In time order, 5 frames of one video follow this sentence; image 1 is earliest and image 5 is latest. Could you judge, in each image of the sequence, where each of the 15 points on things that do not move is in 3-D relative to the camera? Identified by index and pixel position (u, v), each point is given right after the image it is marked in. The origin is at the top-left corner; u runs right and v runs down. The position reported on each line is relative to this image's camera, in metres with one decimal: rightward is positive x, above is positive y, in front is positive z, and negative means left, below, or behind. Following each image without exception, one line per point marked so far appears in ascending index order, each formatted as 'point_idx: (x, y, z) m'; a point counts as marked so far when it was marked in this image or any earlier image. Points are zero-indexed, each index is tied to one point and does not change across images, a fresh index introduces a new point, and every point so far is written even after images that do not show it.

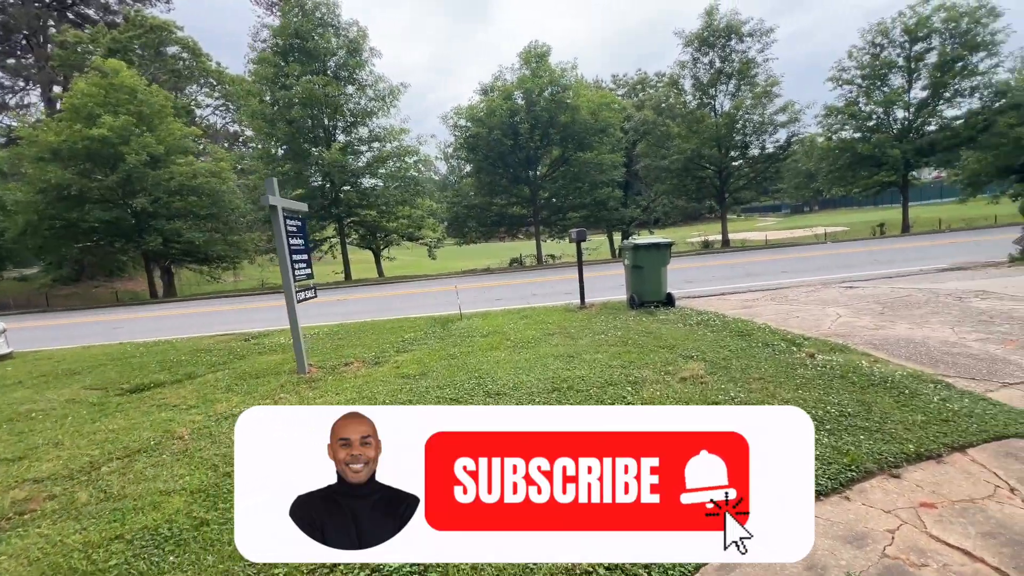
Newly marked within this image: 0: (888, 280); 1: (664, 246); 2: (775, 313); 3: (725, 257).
0: (+8.0, +0.2, +9.6) m
1: (+2.9, +0.8, +8.6) m
2: (+4.7, -0.4, +8.0) m
3: (+7.9, +1.1, +16.7) m
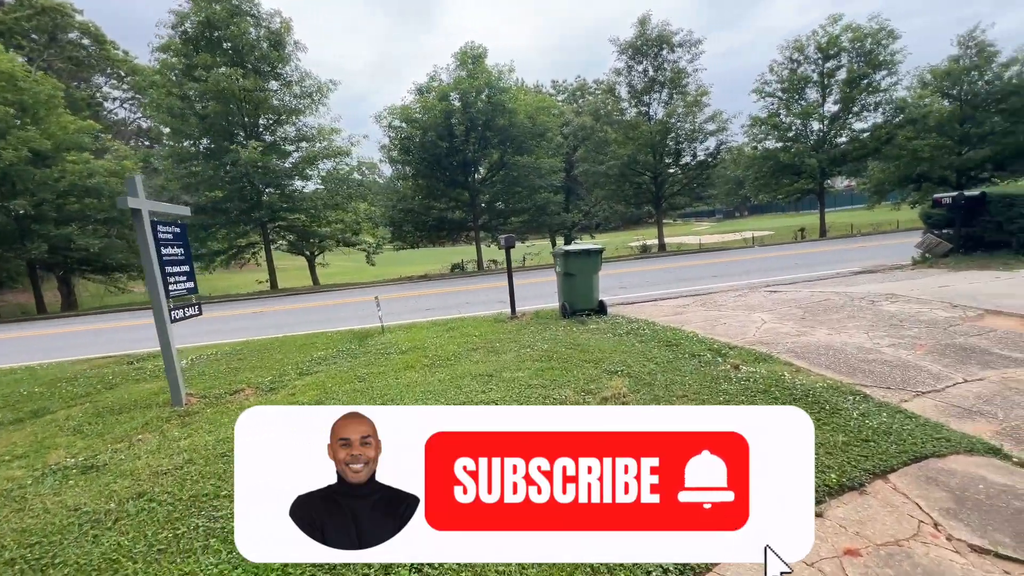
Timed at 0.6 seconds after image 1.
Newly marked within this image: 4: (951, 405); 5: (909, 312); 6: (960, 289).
0: (+6.5, +0.1, +9.9) m
1: (+1.5, +0.7, +8.4) m
2: (+3.4, -0.6, +7.9) m
3: (+5.6, +1.0, +17.0) m
4: (+3.8, -1.0, +4.0) m
5: (+6.0, -0.4, +6.8) m
6: (+7.8, 0.0, +7.9) m
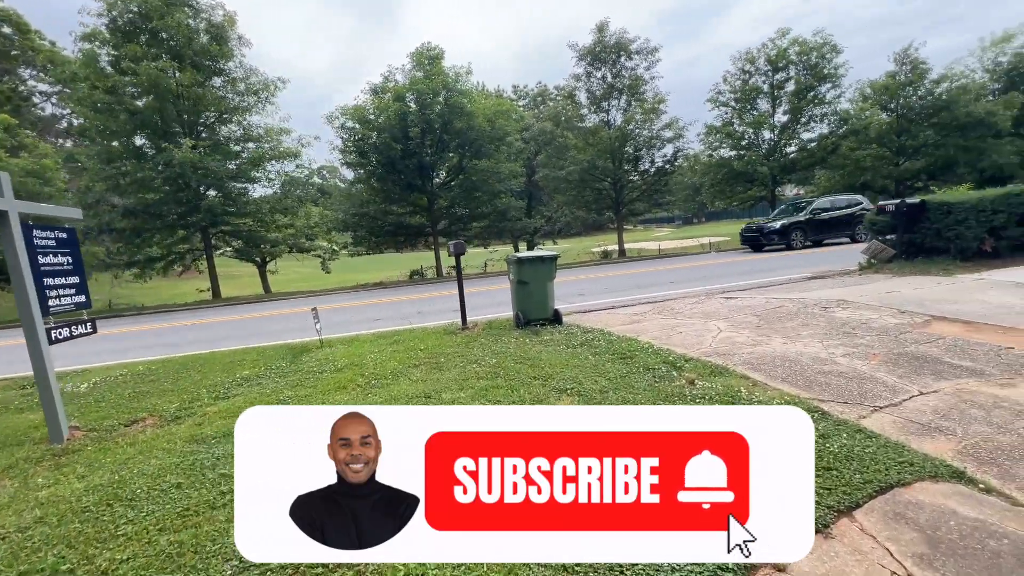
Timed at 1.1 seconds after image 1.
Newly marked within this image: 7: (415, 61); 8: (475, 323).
0: (+5.5, 0.0, +9.9) m
1: (+0.7, +0.5, +8.0) m
2: (+2.5, -0.7, +7.7) m
3: (+4.1, +0.8, +16.9) m
4: (+3.3, -1.1, +3.8) m
5: (+5.2, -0.5, +6.8) m
6: (+6.9, -0.1, +8.0) m
7: (-4.1, +9.5, +19.0) m
8: (-0.7, -0.7, +8.6) m
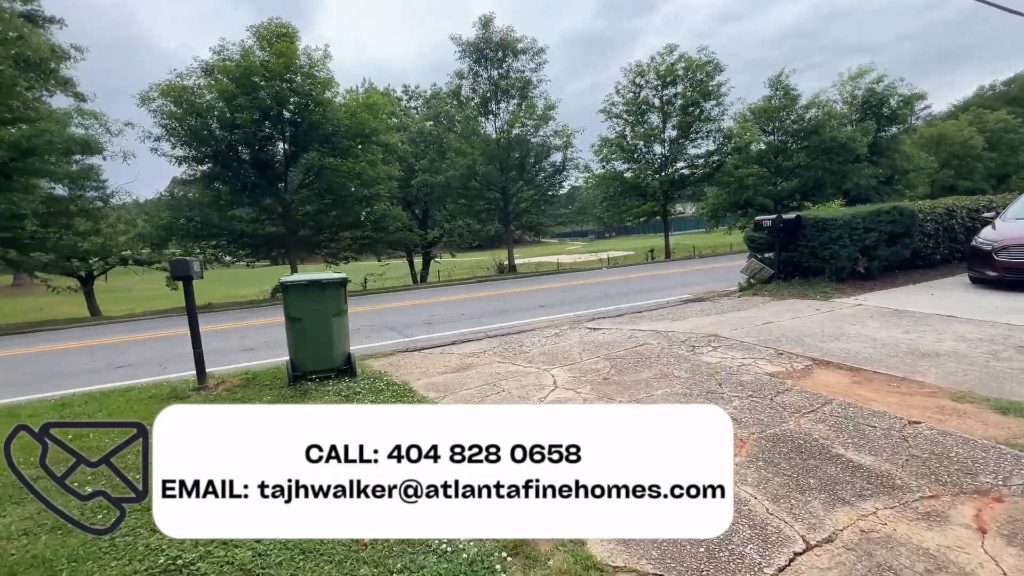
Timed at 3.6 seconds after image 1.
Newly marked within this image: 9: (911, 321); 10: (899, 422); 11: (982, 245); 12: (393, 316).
0: (+2.2, -0.5, +8.3) m
1: (-2.2, 0.0, +5.6) m
2: (-0.3, -1.1, +5.6) m
3: (-0.4, +0.1, +15.0) m
4: (+1.1, -1.5, +1.8) m
5: (+2.5, -0.9, +5.2) m
6: (+4.0, -0.6, +6.6) m
7: (-8.8, +8.8, +15.8) m
8: (-3.7, -1.1, +6.0) m
9: (+5.8, -0.5, +6.6) m
10: (+3.1, -1.1, +3.6) m
11: (+9.2, +0.8, +8.9) m
12: (-2.7, -0.6, +10.1) m
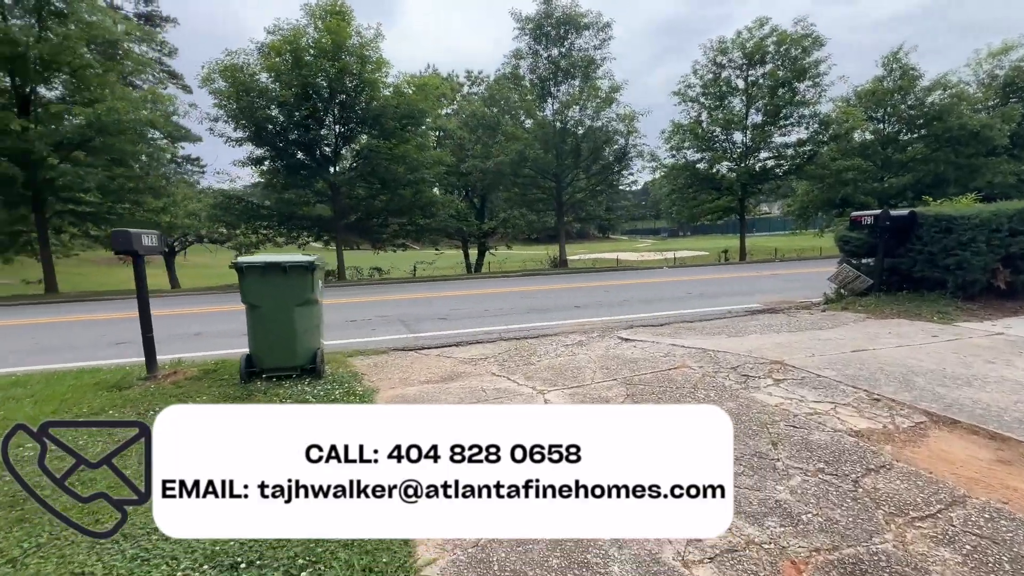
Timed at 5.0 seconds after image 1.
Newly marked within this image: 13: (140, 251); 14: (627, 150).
0: (+2.5, -0.6, +6.7) m
1: (-2.3, +0.2, +4.7) m
2: (-0.4, -1.1, +4.4) m
3: (+0.9, +0.2, +13.7) m
4: (+0.4, -1.5, +0.5) m
5: (+2.3, -1.0, +3.6) m
6: (+4.0, -0.7, +4.8) m
7: (-6.8, +9.4, +15.6) m
8: (-3.7, -0.9, +5.3) m
9: (+5.8, -0.8, +4.5) m
10: (+2.6, -1.2, +2.0) m
11: (+9.6, +0.4, +6.3) m
12: (-2.1, -0.4, +9.3) m
13: (-3.8, +0.4, +4.7) m
14: (+4.9, +5.7, +18.9) m
